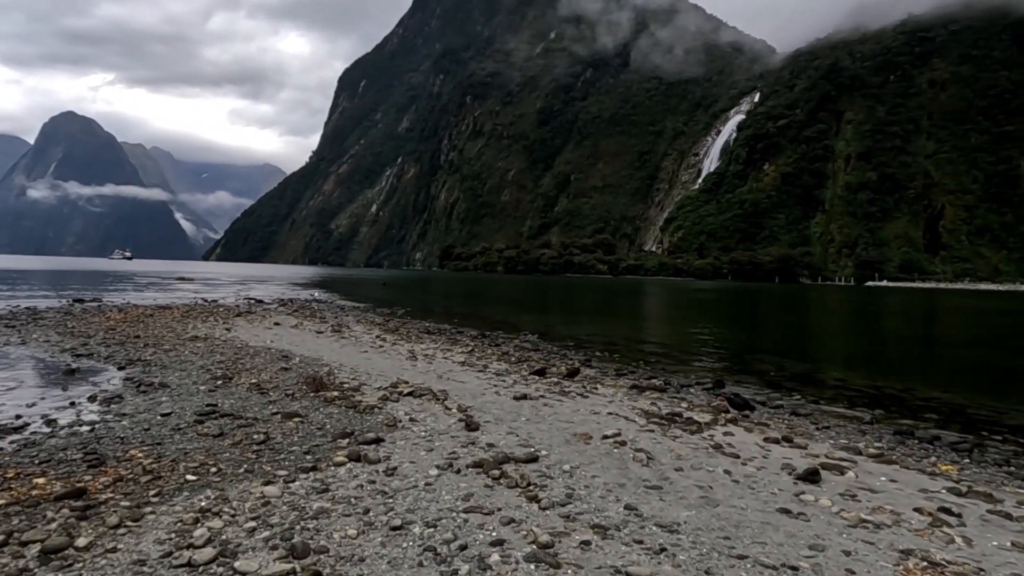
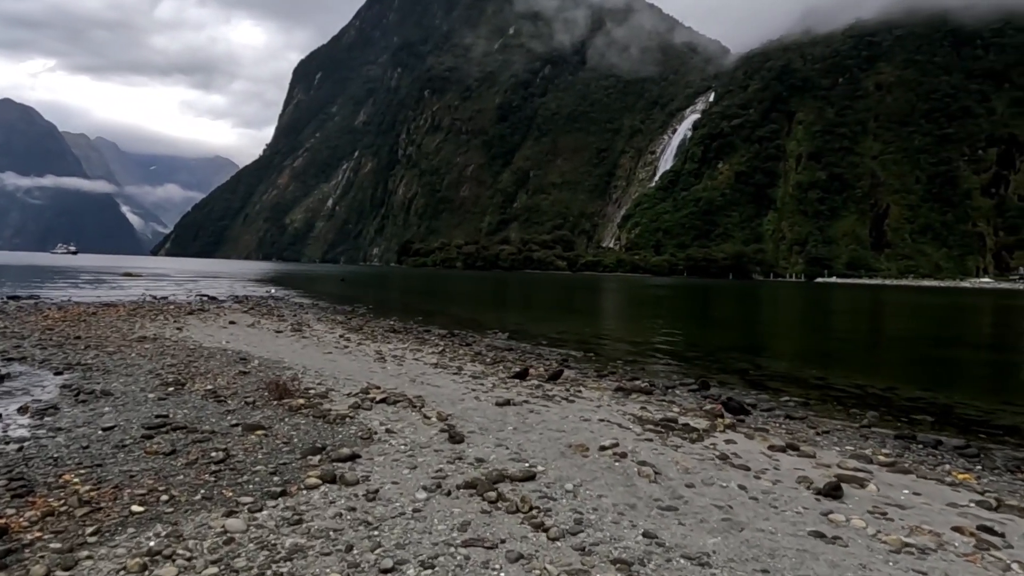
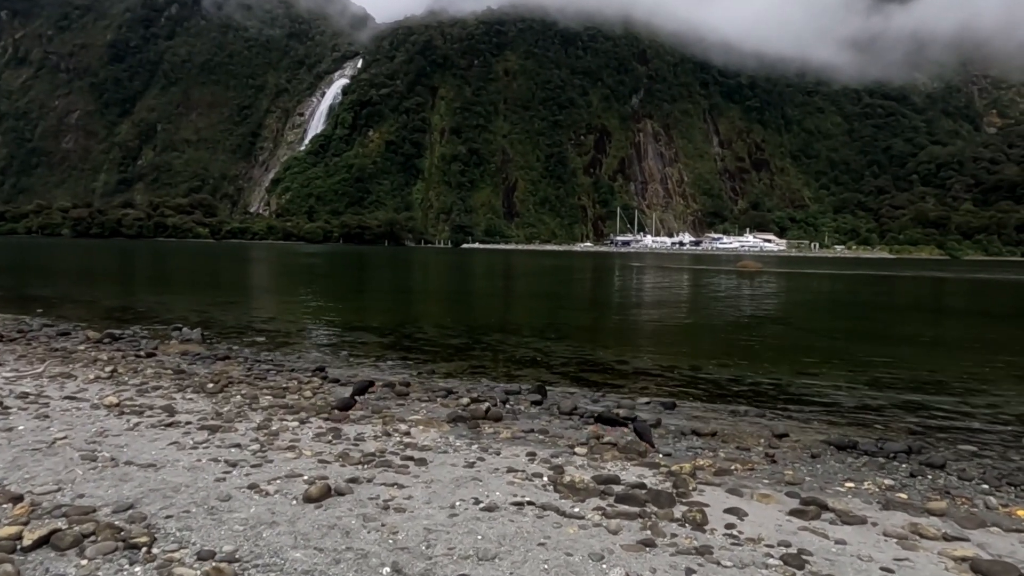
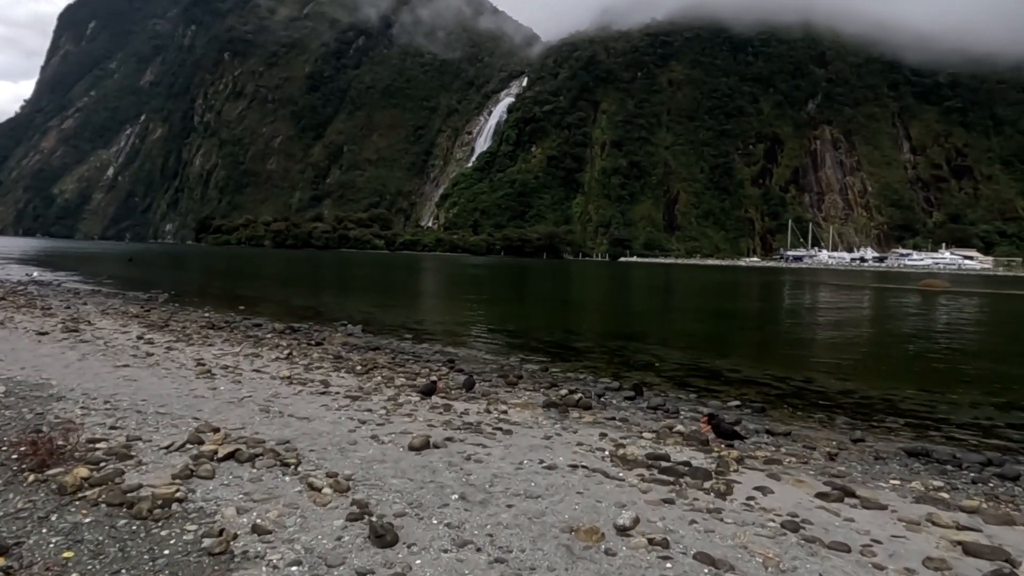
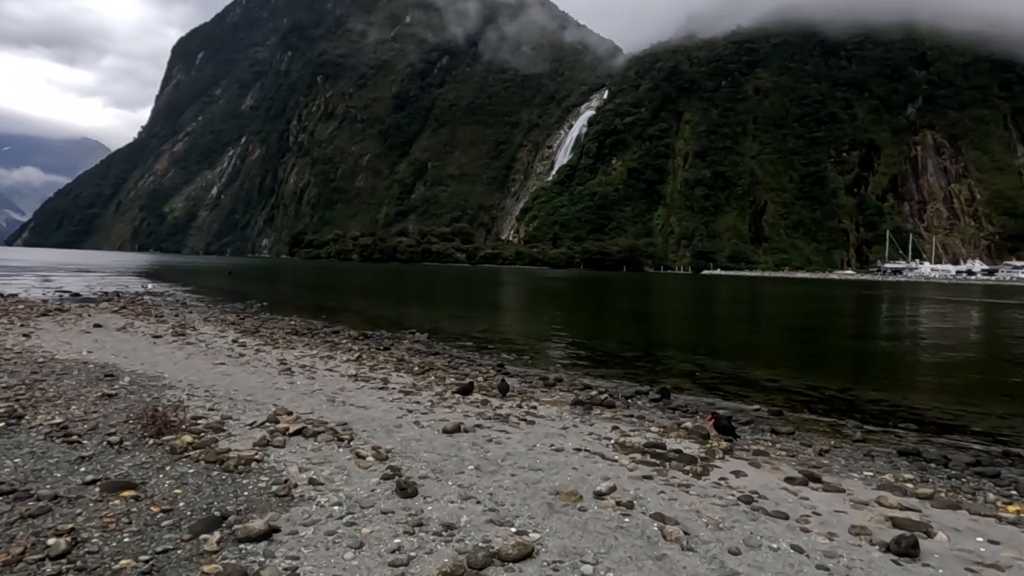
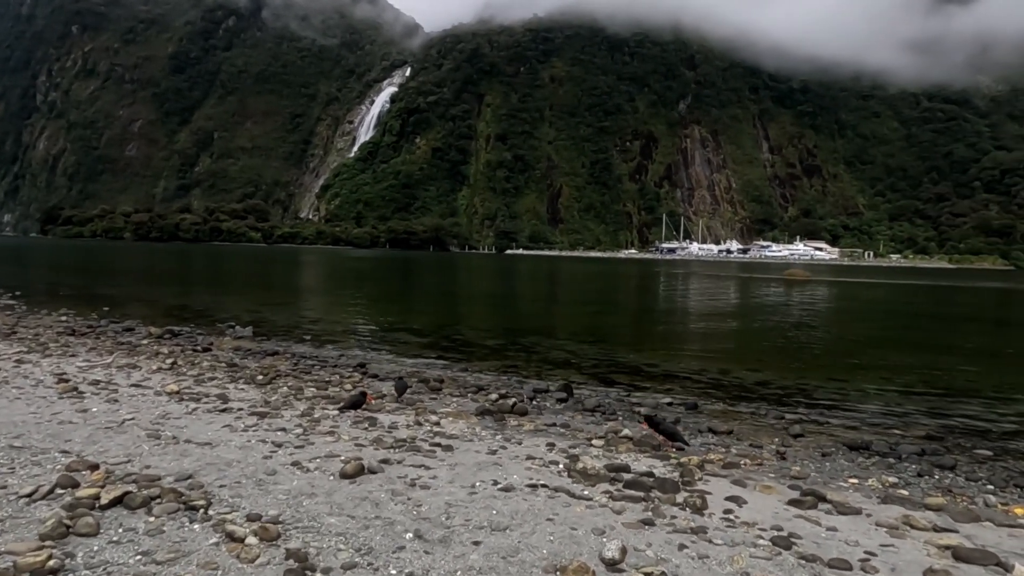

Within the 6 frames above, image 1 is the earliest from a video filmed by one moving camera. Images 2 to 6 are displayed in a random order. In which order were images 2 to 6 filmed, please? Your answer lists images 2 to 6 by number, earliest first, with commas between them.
2, 5, 4, 6, 3
